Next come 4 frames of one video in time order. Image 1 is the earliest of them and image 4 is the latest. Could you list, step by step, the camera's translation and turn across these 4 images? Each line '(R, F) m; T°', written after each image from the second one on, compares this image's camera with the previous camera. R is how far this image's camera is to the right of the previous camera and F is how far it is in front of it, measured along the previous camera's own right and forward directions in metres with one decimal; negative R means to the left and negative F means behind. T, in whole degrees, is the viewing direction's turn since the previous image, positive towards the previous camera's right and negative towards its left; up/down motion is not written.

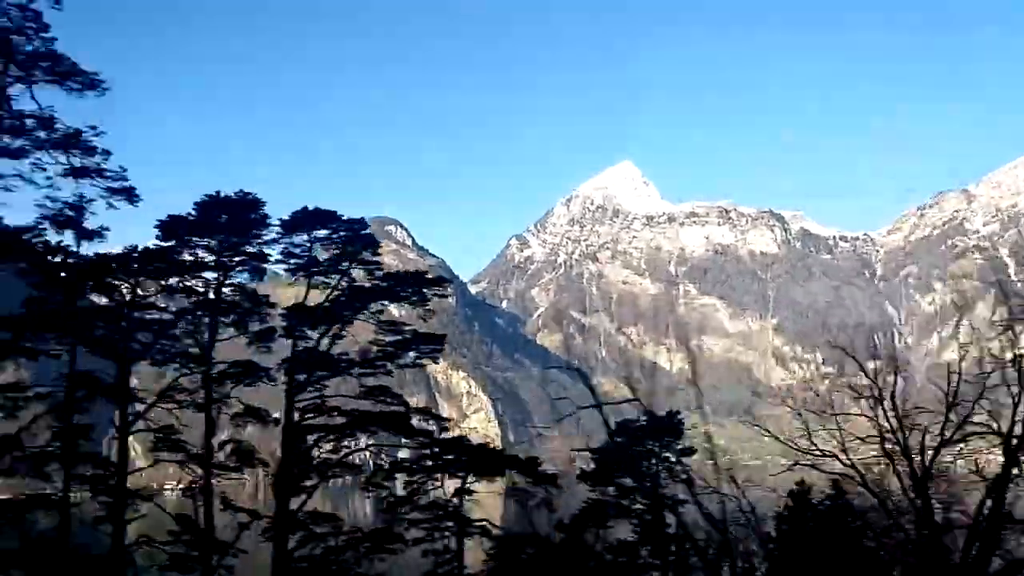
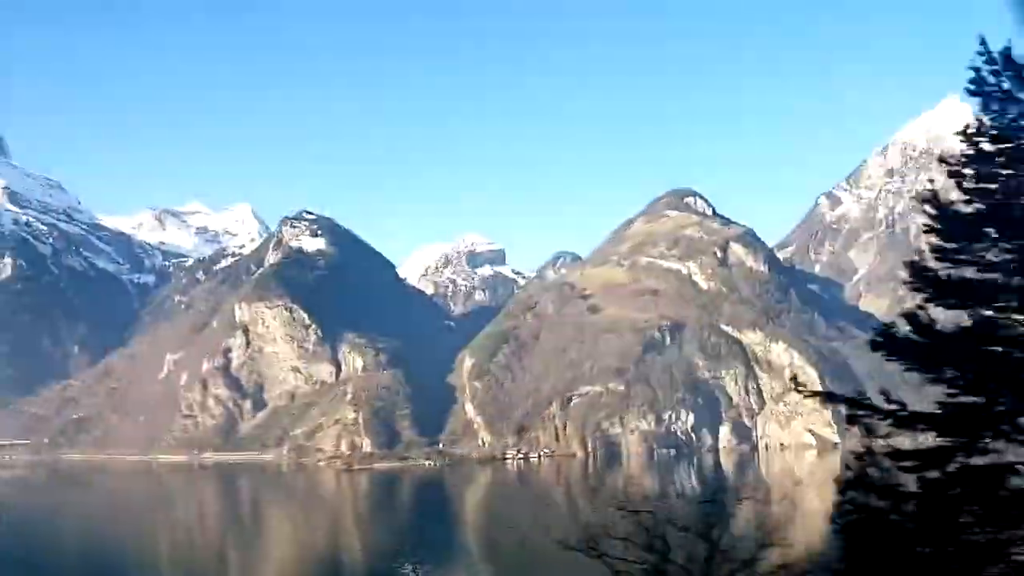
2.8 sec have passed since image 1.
(-2.5, -1.3) m; -11°
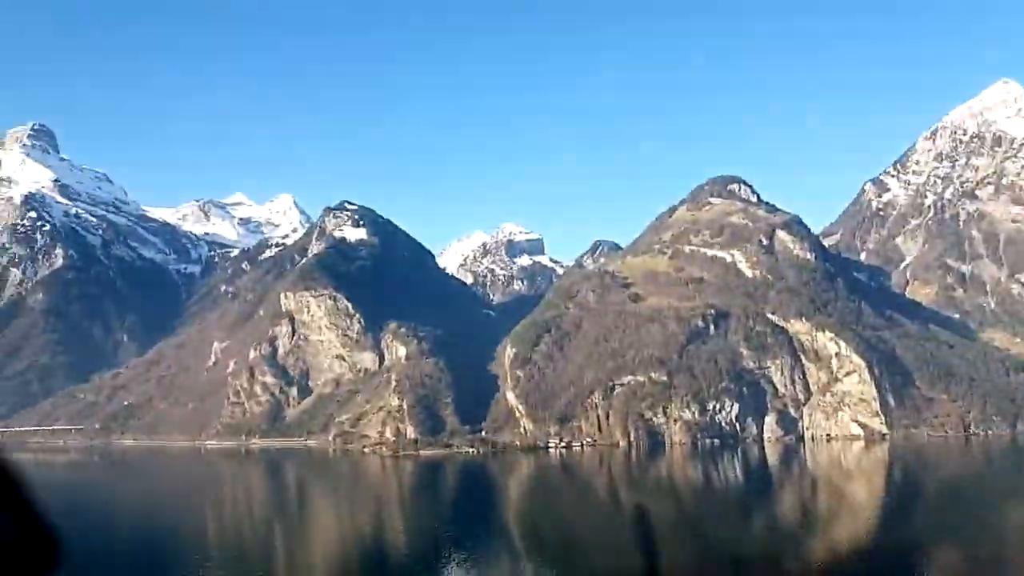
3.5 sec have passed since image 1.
(-1.4, -0.7) m; -3°
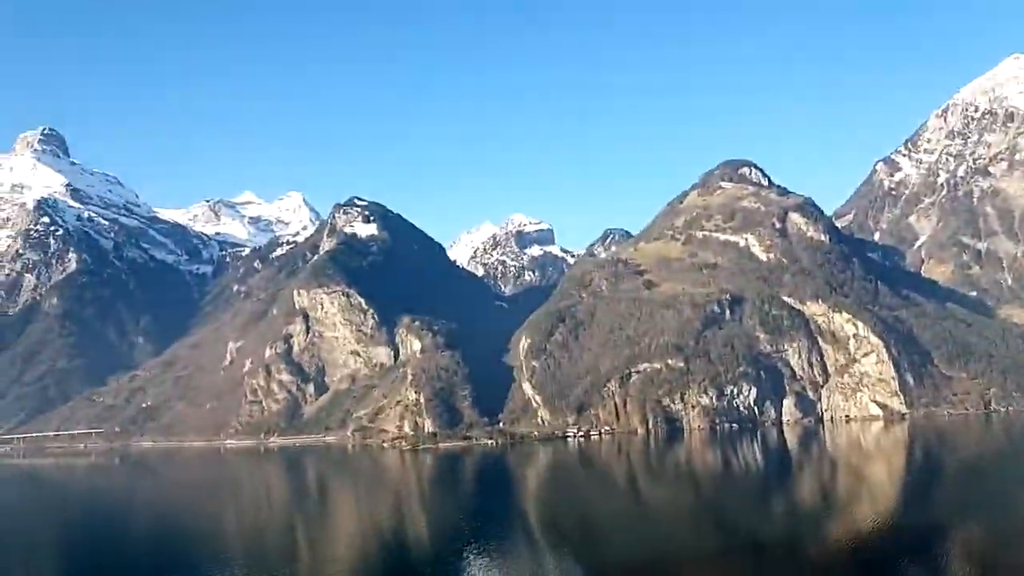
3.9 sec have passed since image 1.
(-0.7, +0.4) m; -1°
